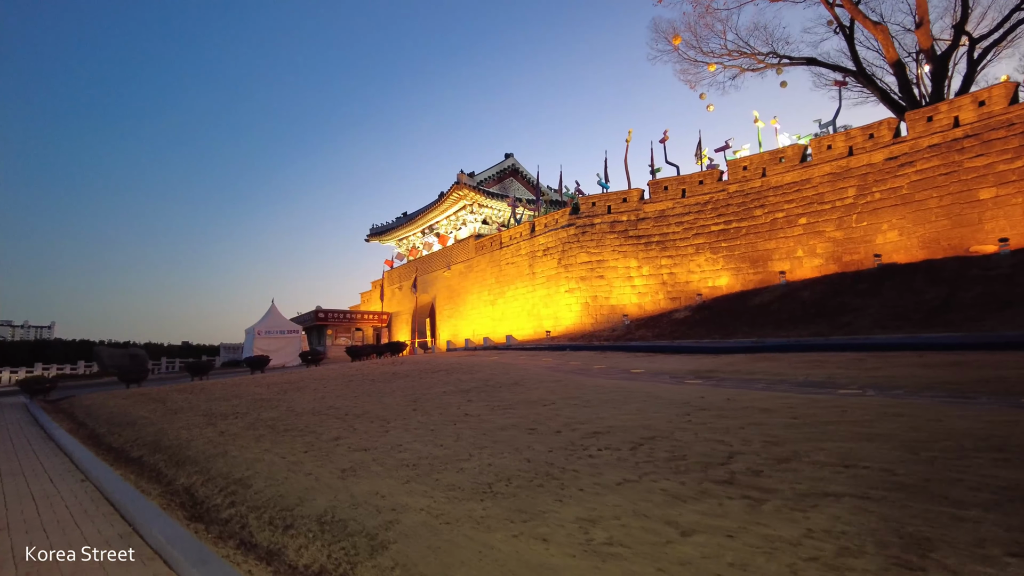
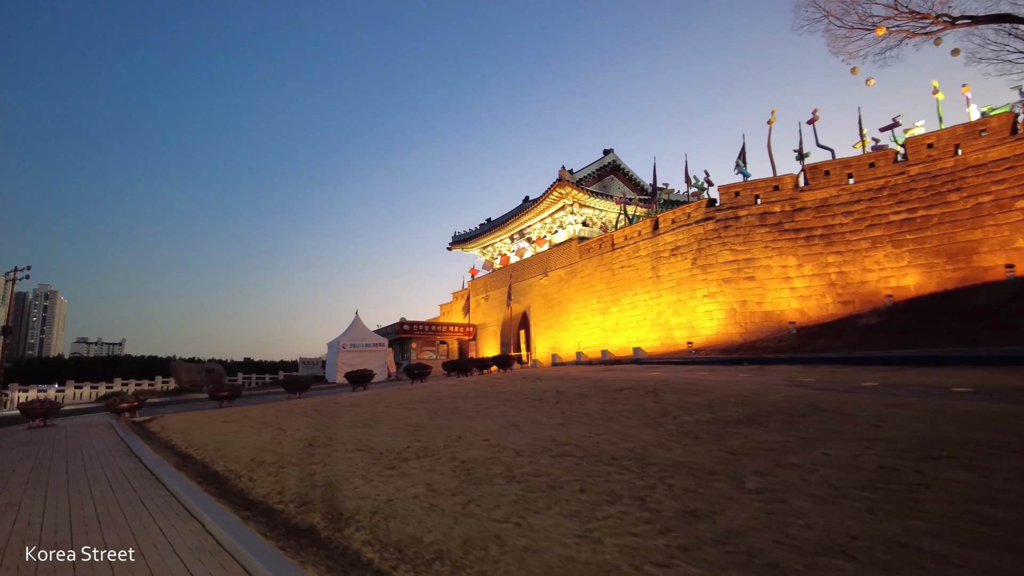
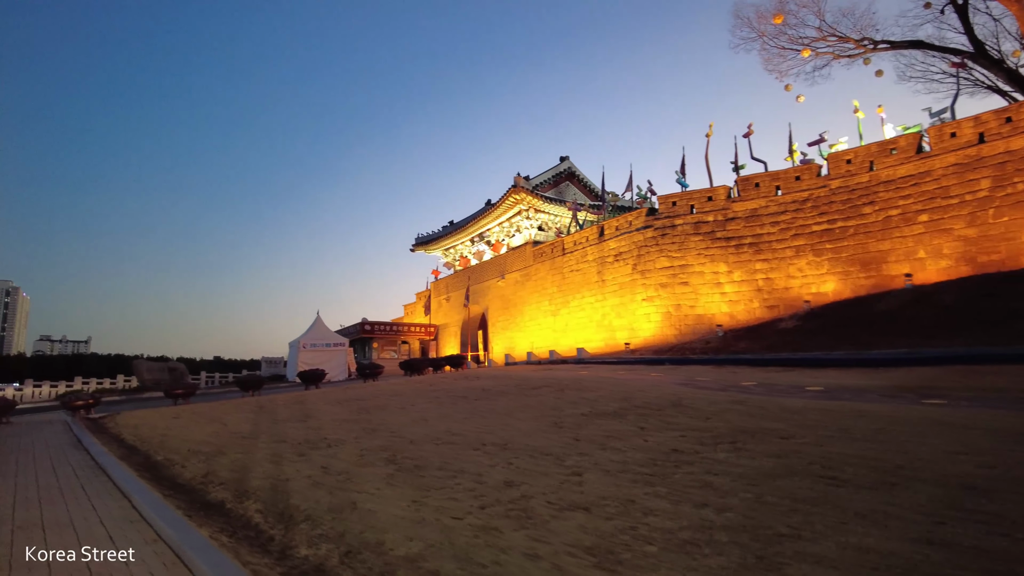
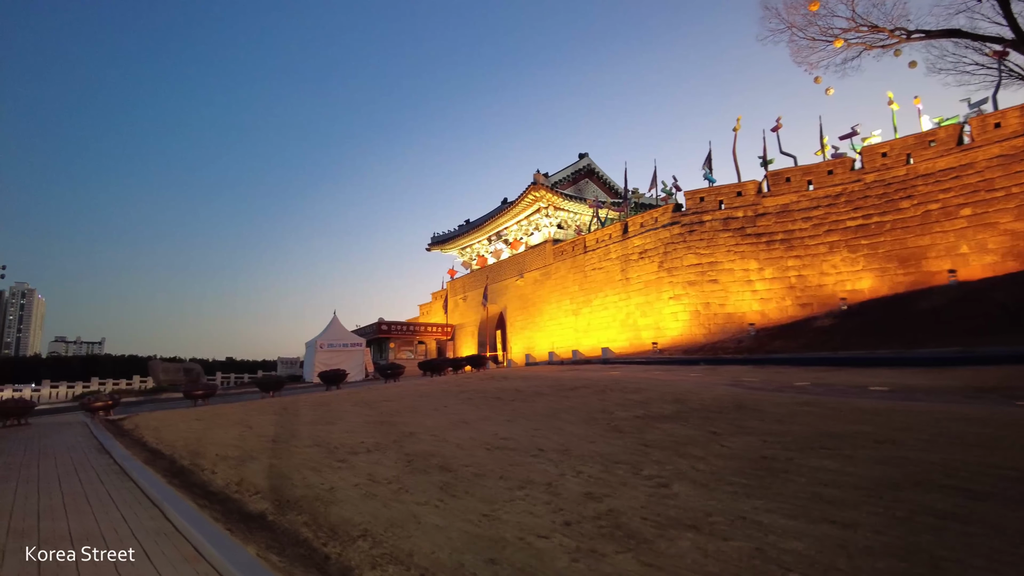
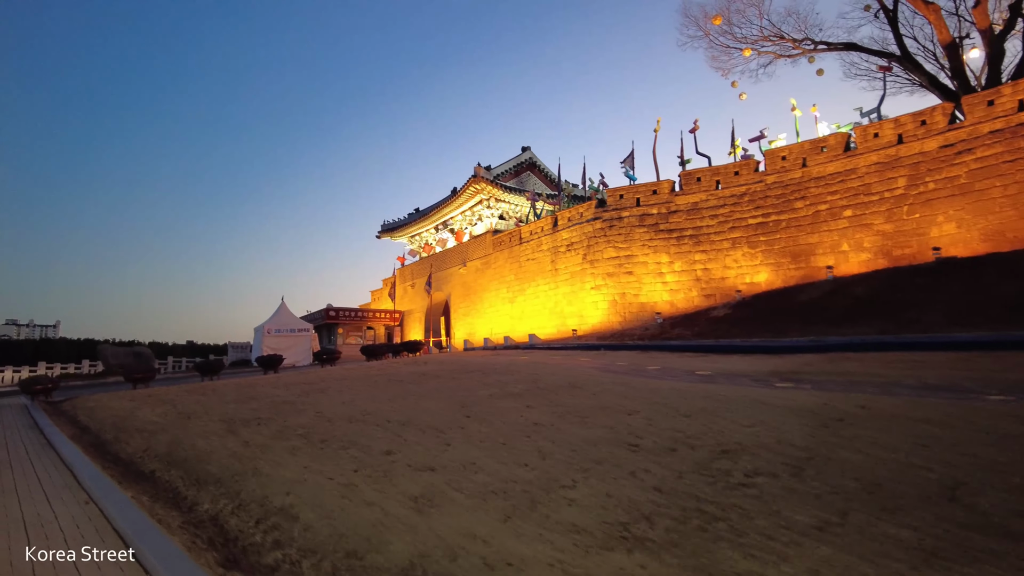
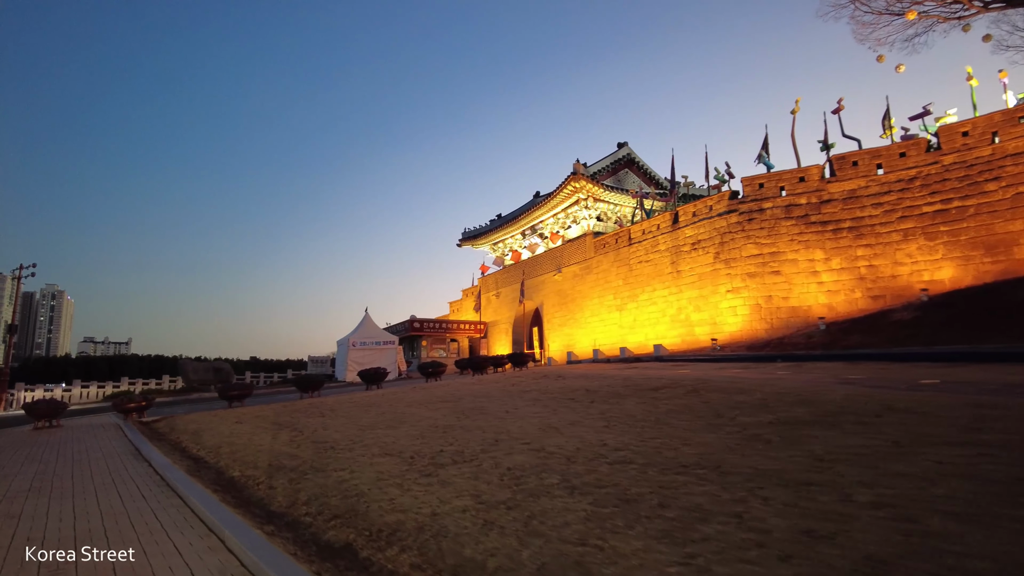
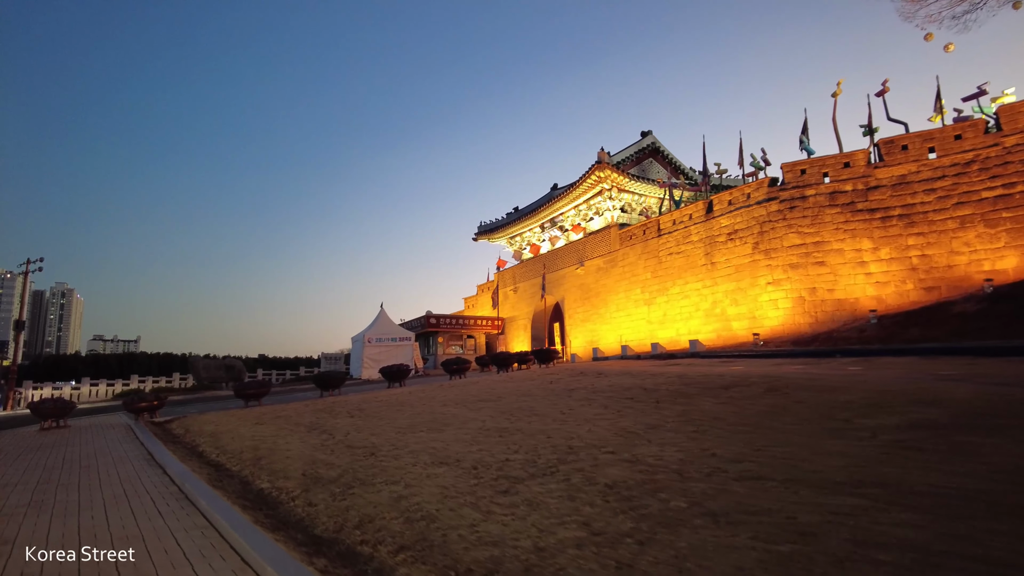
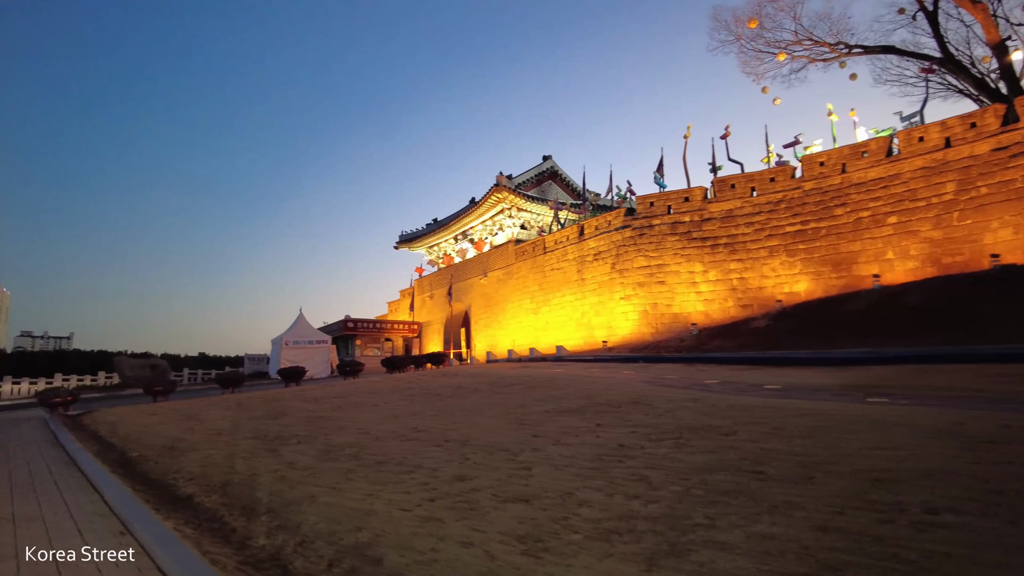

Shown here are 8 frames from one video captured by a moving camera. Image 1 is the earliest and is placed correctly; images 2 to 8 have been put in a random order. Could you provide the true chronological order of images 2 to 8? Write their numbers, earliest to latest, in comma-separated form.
5, 8, 3, 4, 2, 6, 7
